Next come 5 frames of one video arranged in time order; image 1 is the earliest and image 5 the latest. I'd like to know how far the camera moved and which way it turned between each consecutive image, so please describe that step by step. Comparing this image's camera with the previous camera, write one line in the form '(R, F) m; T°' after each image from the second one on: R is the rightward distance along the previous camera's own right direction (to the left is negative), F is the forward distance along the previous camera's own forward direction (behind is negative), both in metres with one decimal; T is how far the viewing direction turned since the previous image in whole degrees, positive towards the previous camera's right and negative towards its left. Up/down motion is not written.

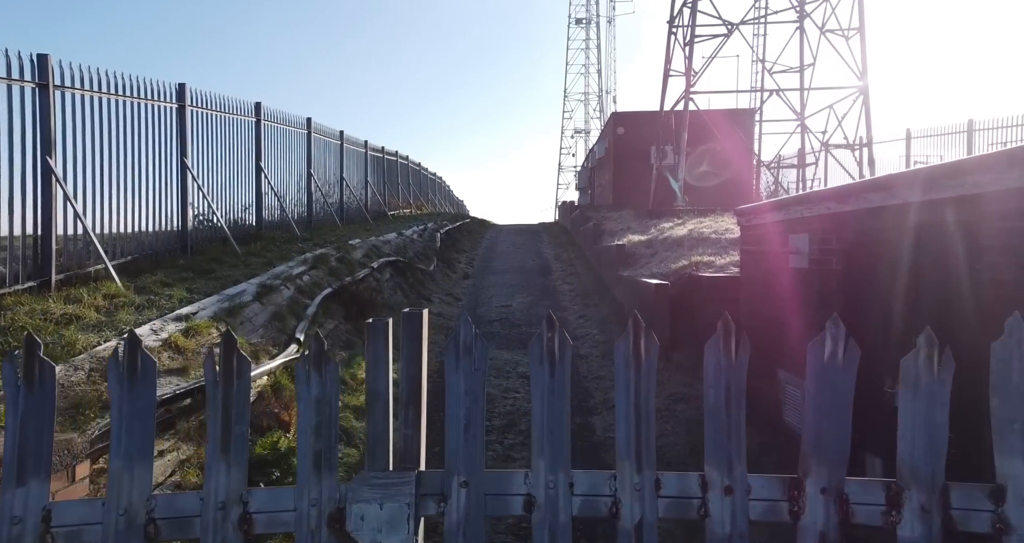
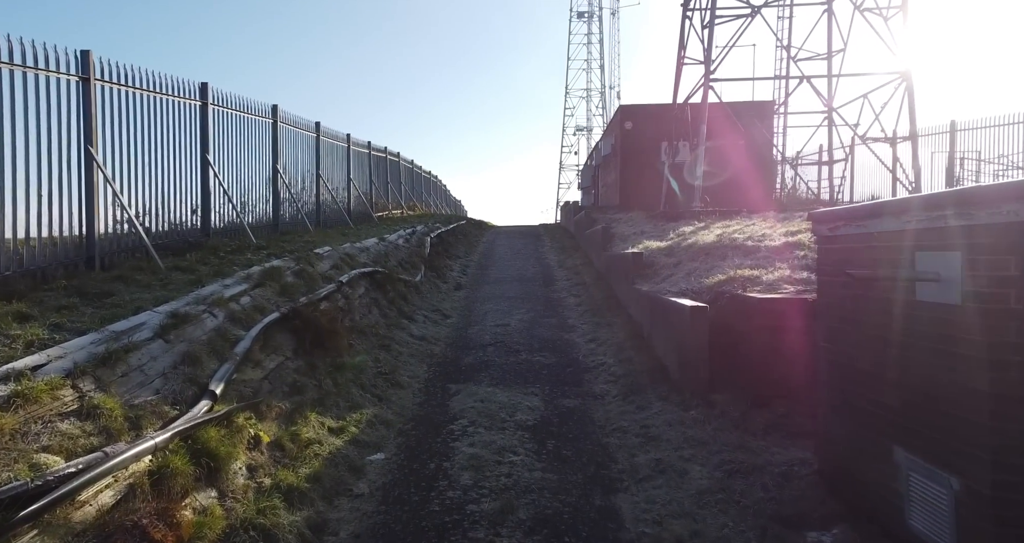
(0.0, +1.6) m; 0°
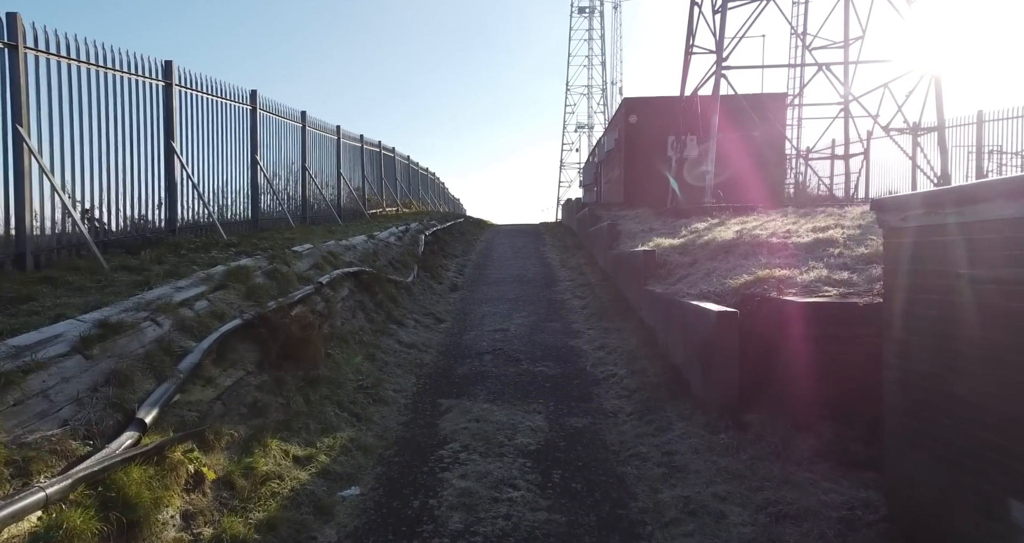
(0.0, +0.8) m; 0°
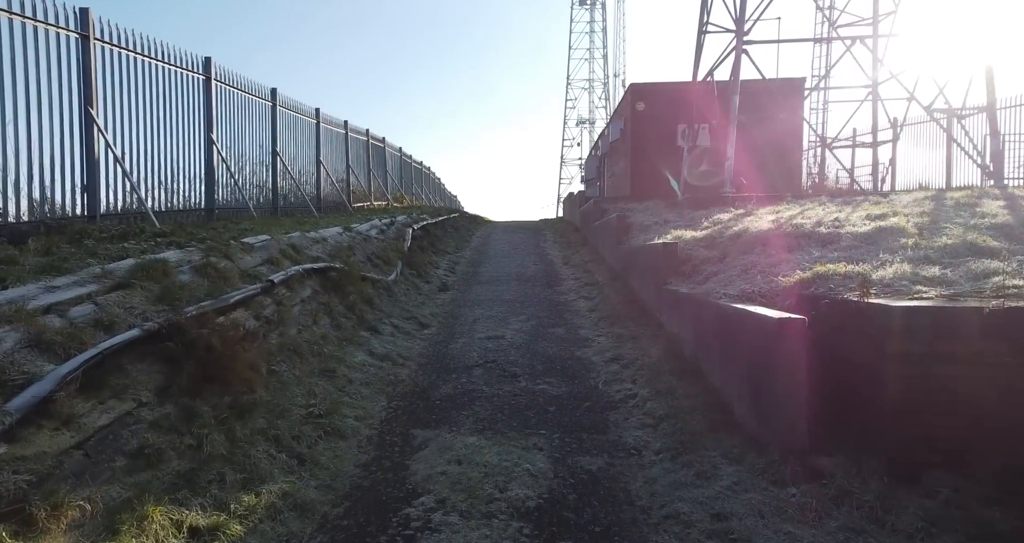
(0.0, +1.3) m; 0°
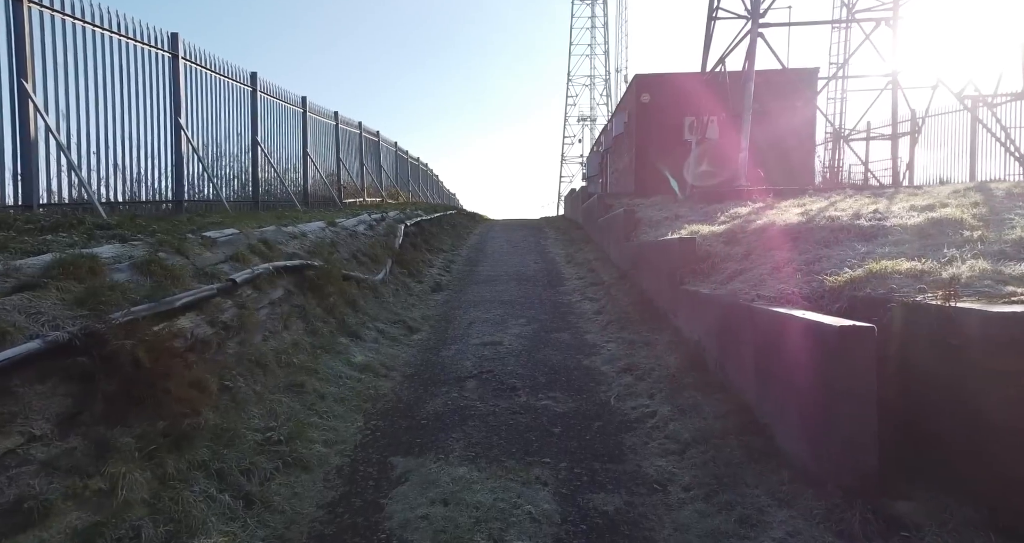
(0.0, +0.8) m; 0°
